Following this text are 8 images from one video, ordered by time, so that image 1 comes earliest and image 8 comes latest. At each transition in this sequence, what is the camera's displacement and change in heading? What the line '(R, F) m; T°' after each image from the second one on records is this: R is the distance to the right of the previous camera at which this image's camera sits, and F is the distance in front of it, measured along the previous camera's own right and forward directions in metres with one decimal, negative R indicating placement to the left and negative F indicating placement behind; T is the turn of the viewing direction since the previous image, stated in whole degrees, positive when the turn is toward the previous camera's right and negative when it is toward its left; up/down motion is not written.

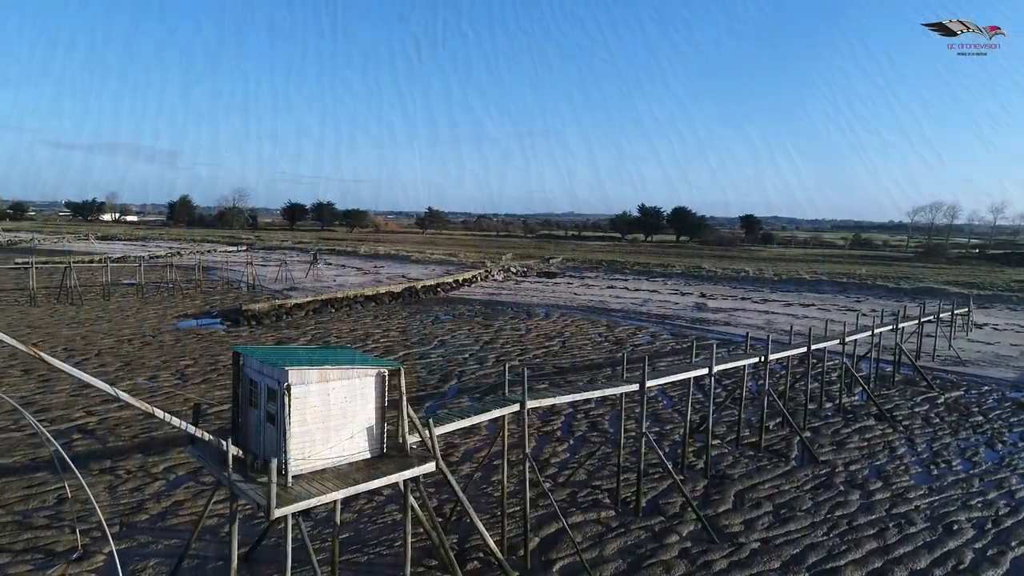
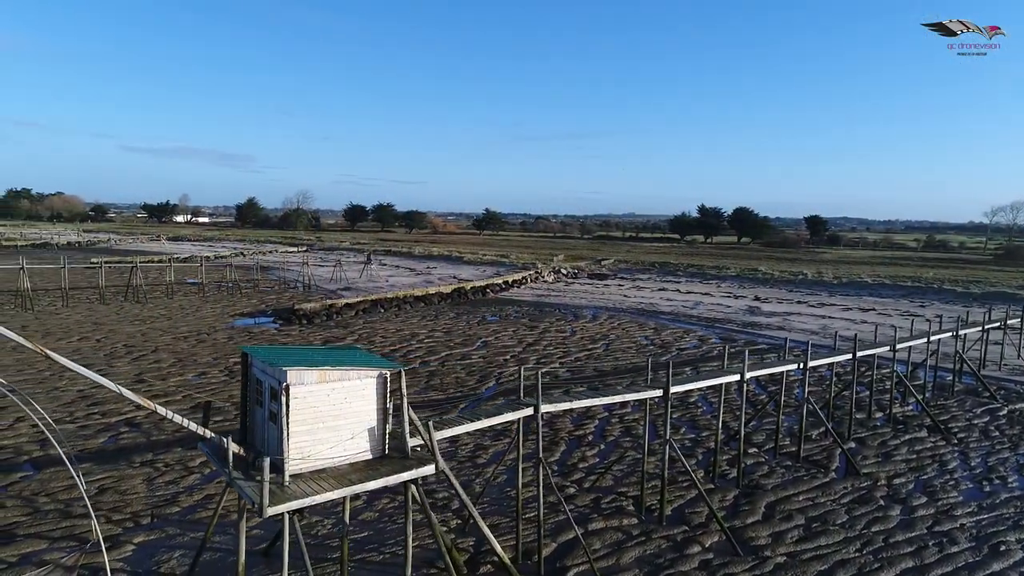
(+0.4, +0.1) m; -5°
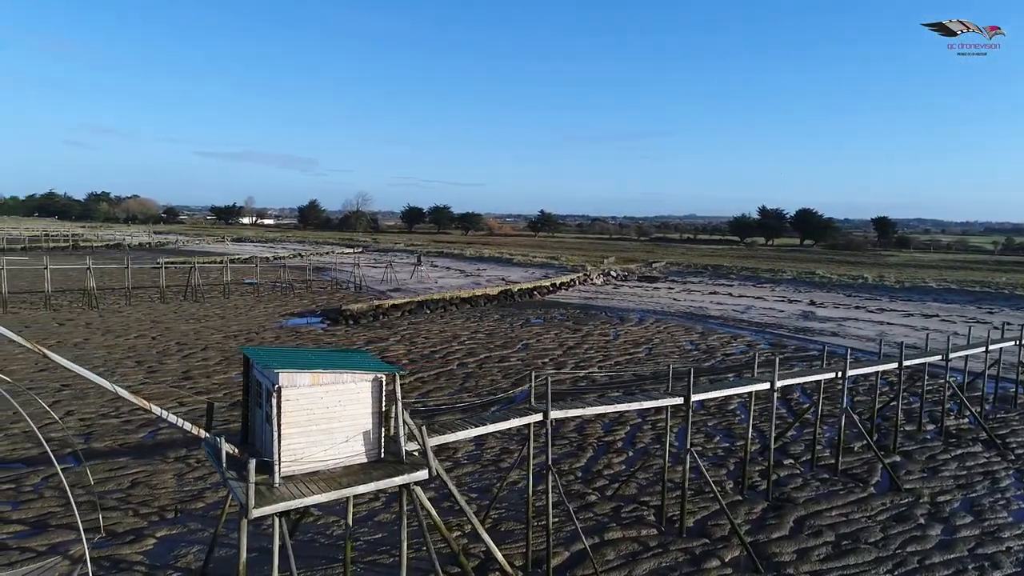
(+0.5, +0.1) m; -5°
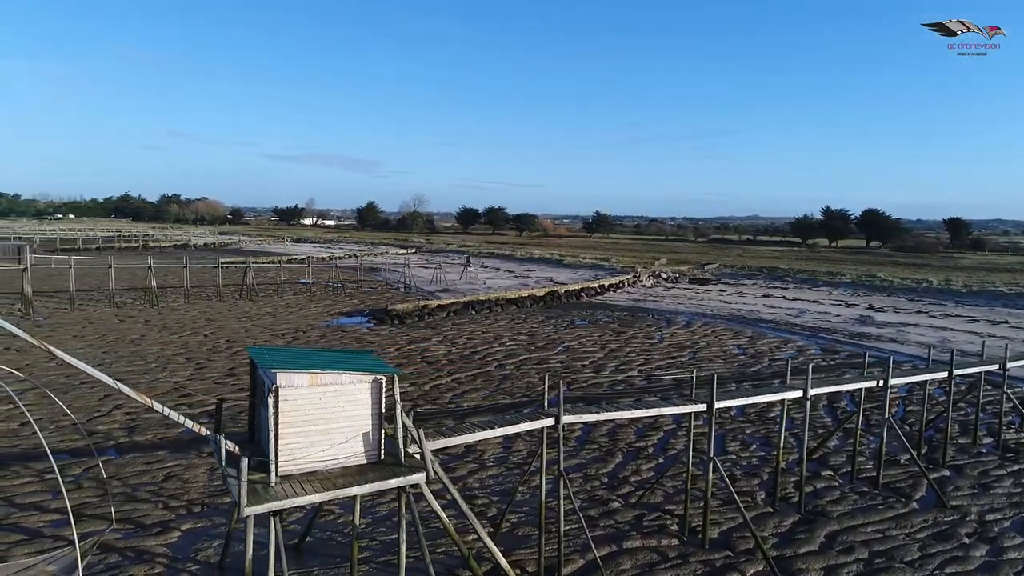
(+0.4, +0.1) m; -5°
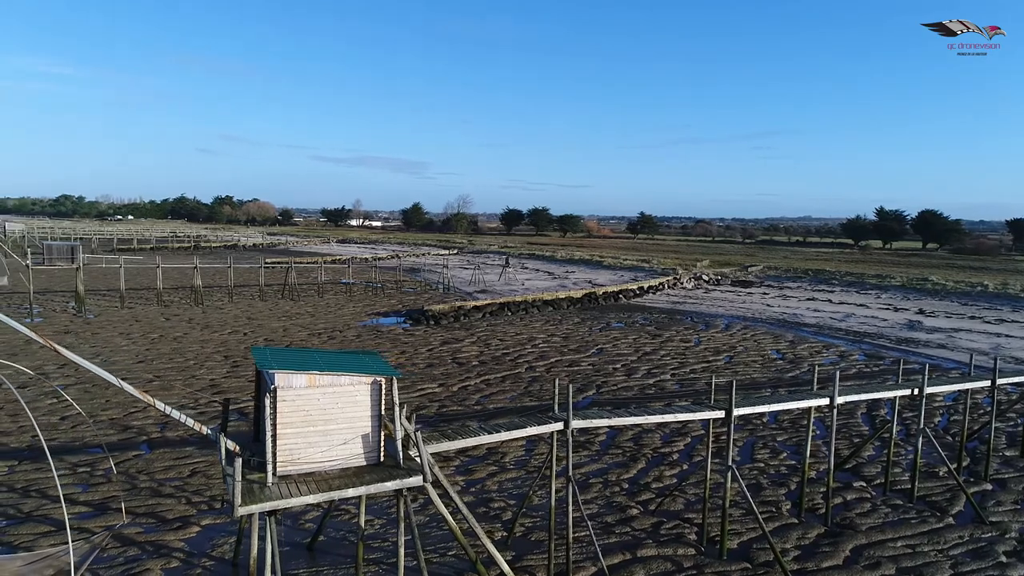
(+0.3, +0.1) m; -4°
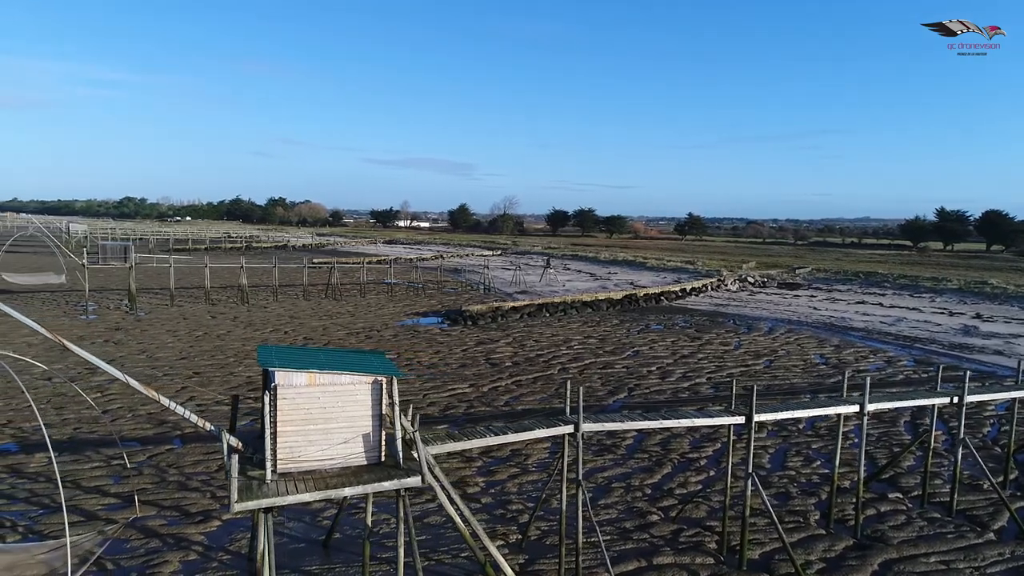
(+0.4, +0.1) m; -4°
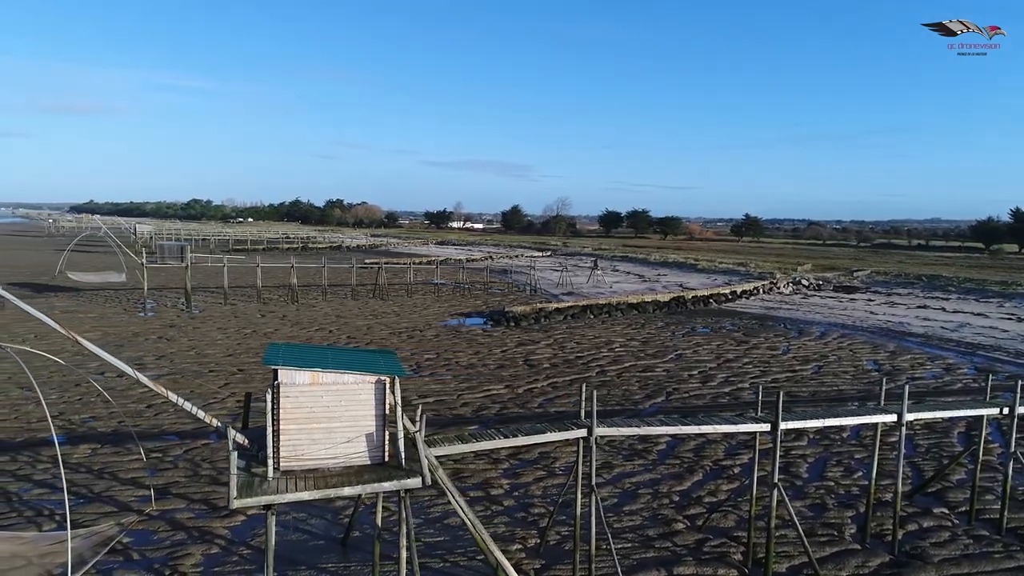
(+0.4, +0.1) m; -4°
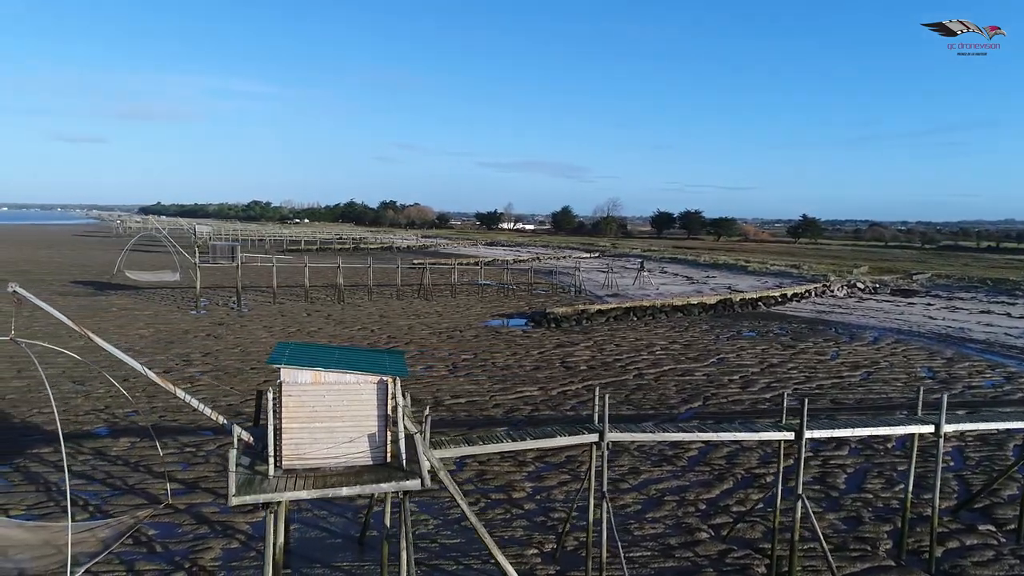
(+0.4, +0.1) m; -4°
